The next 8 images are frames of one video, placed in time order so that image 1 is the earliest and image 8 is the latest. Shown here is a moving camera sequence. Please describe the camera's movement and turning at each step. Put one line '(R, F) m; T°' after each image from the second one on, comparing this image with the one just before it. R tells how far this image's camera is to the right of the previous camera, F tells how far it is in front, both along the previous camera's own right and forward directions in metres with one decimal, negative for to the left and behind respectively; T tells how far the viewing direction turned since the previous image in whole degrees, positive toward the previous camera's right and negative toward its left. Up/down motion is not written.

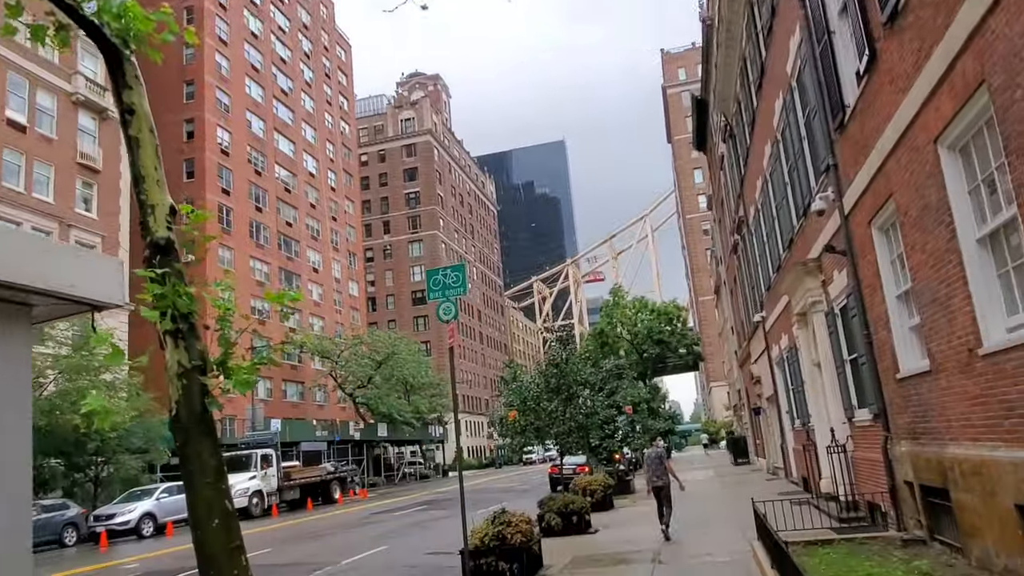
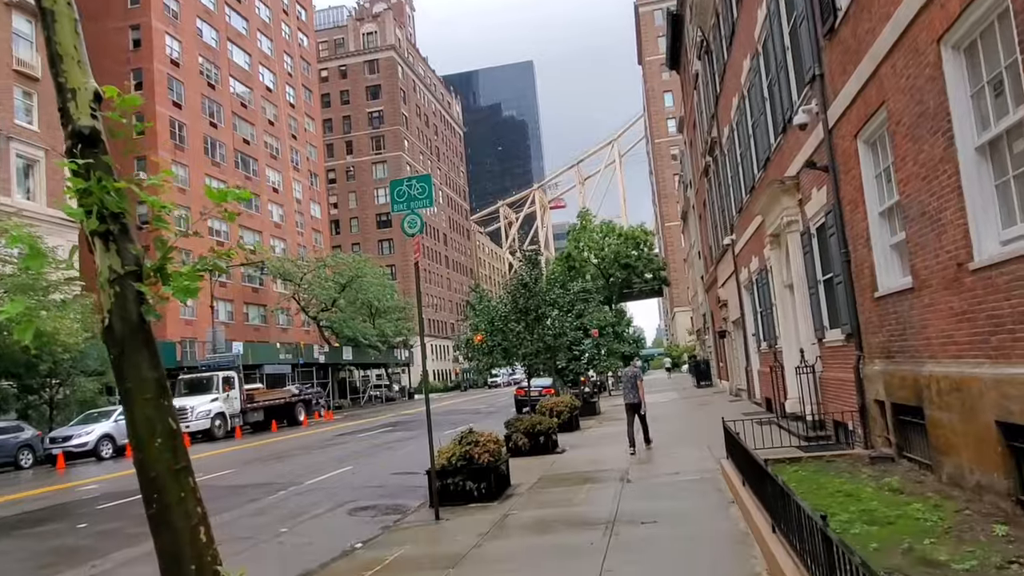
(0.0, +0.5) m; +3°
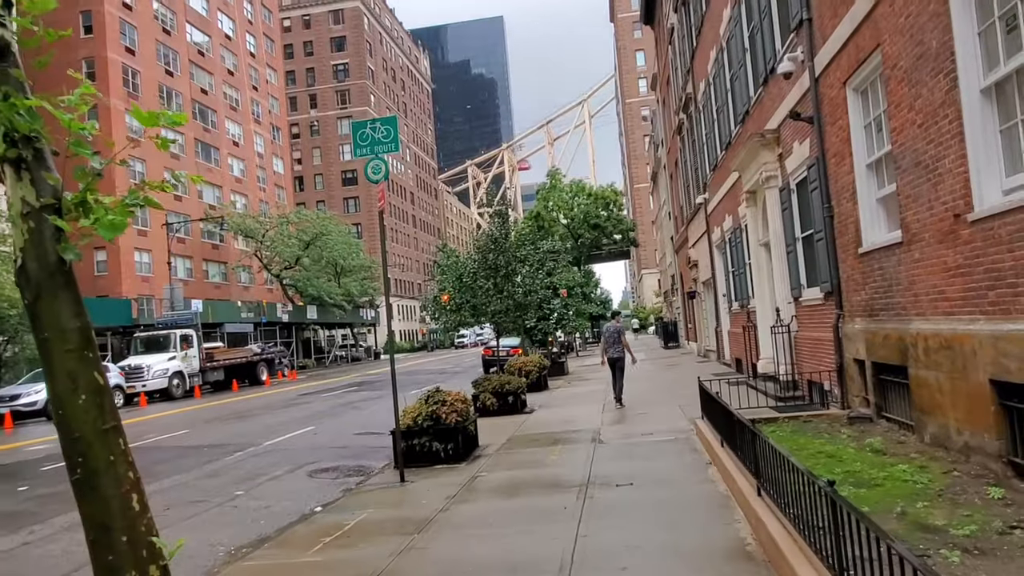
(0.0, +0.5) m; +3°
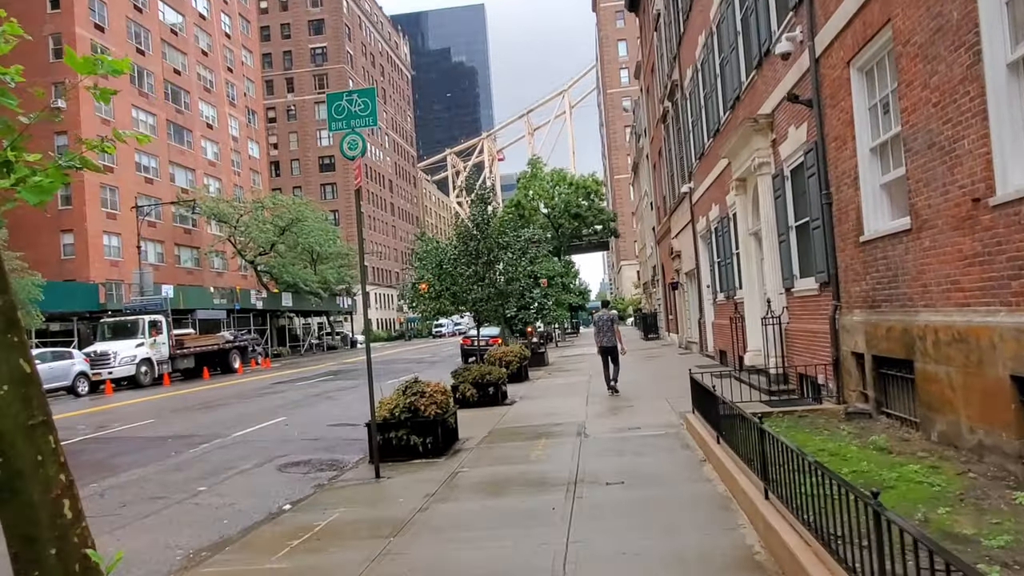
(-0.1, +0.5) m; +2°
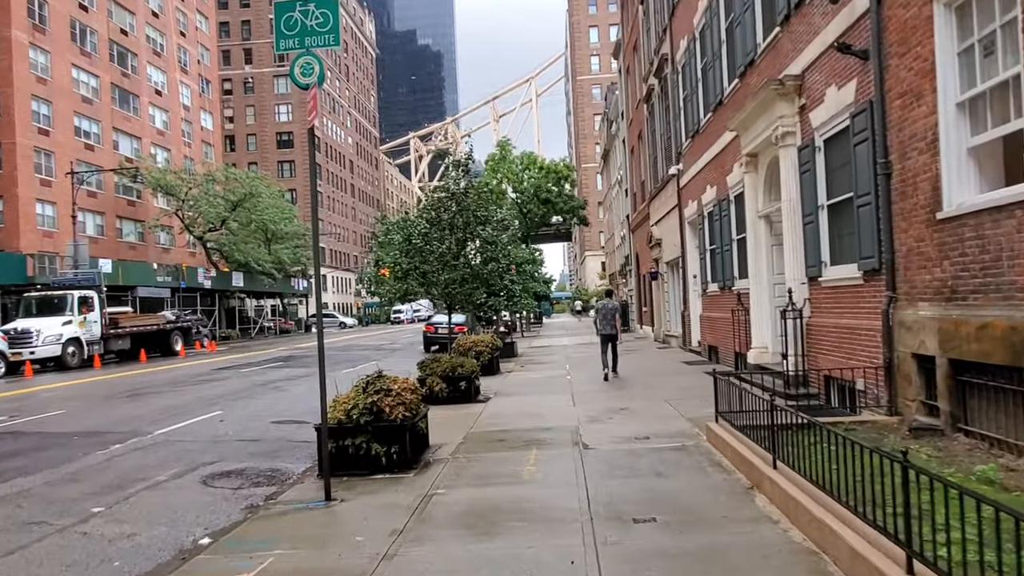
(-0.3, +1.9) m; +3°
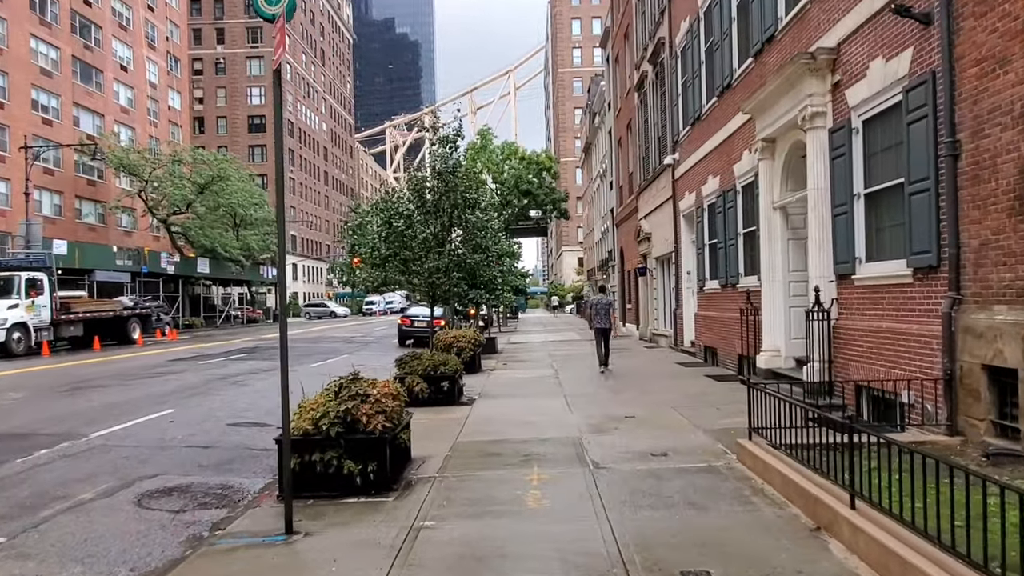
(-0.3, +1.3) m; +2°
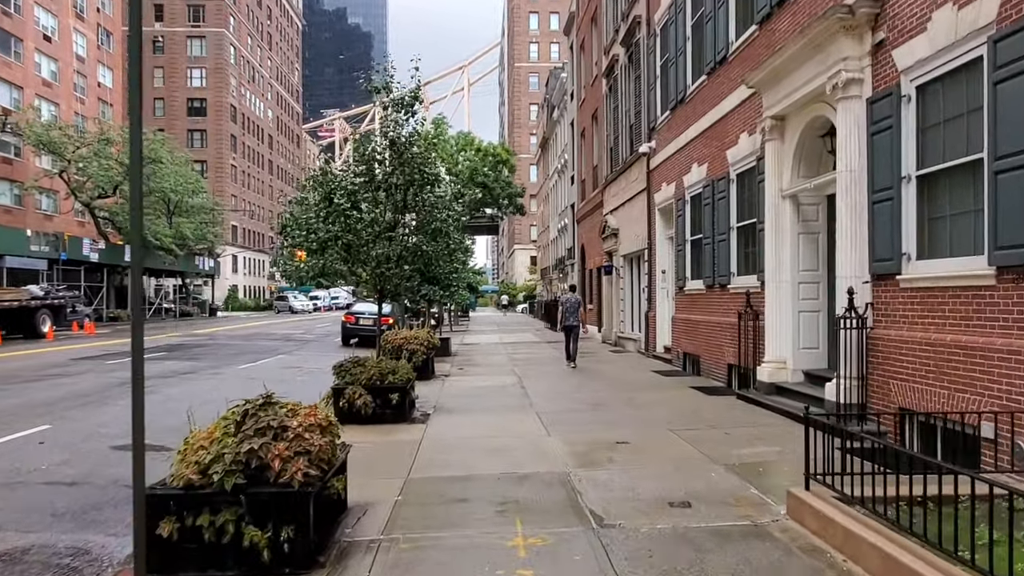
(-0.2, +2.0) m; +4°
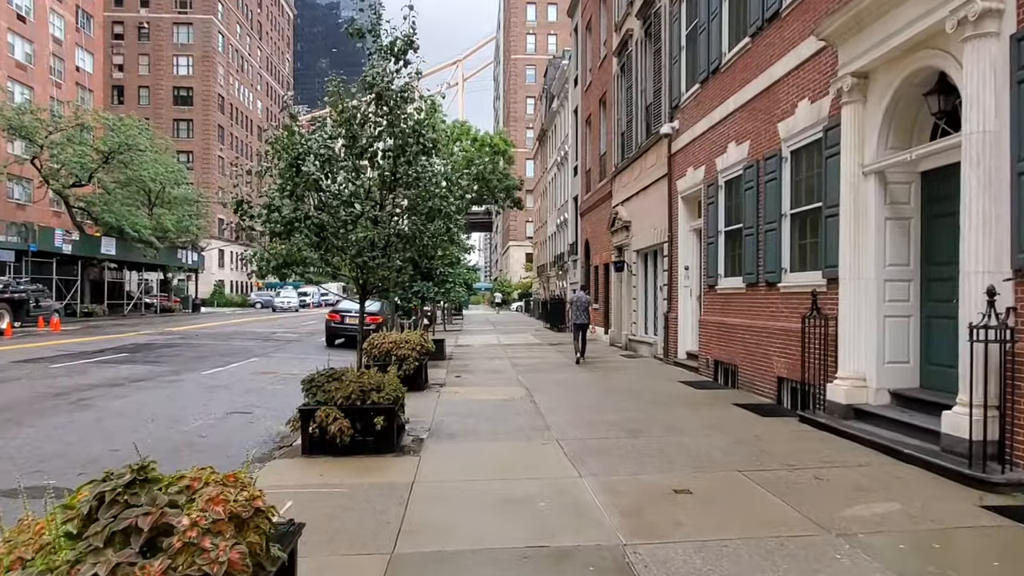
(-0.3, +2.1) m; +1°
